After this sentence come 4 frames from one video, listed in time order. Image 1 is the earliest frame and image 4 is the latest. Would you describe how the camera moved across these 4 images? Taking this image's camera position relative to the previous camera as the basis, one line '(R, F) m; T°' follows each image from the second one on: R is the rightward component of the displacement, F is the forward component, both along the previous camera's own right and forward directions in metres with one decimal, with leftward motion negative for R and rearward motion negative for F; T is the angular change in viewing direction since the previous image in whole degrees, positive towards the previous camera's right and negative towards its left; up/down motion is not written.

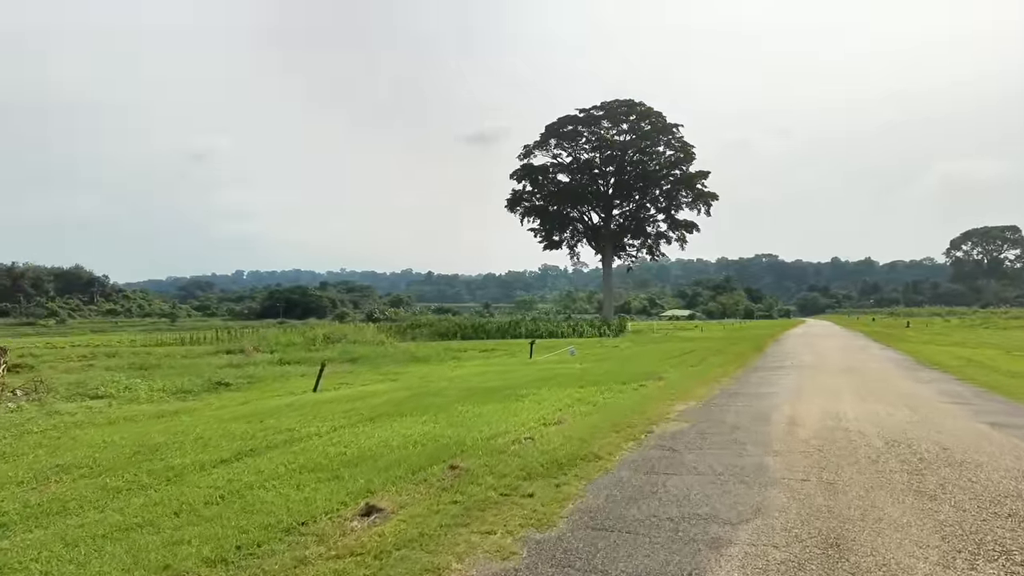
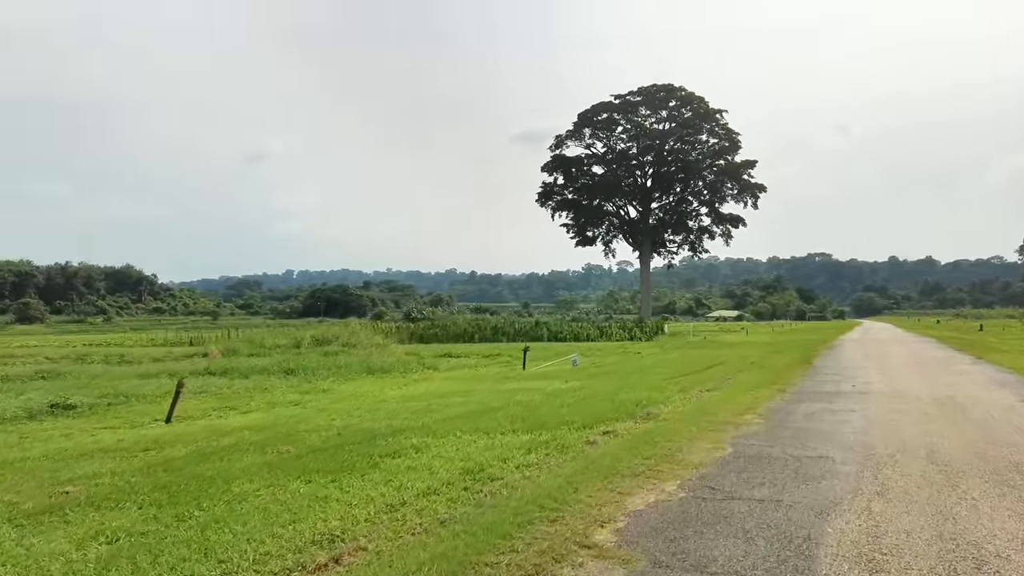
(+2.2, +5.5) m; -4°
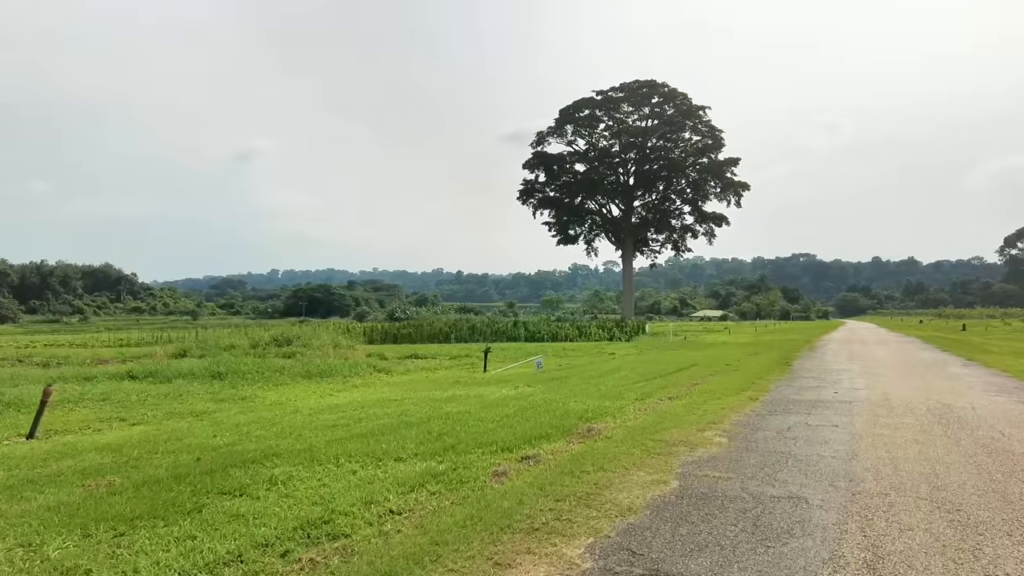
(+1.0, +1.8) m; +1°
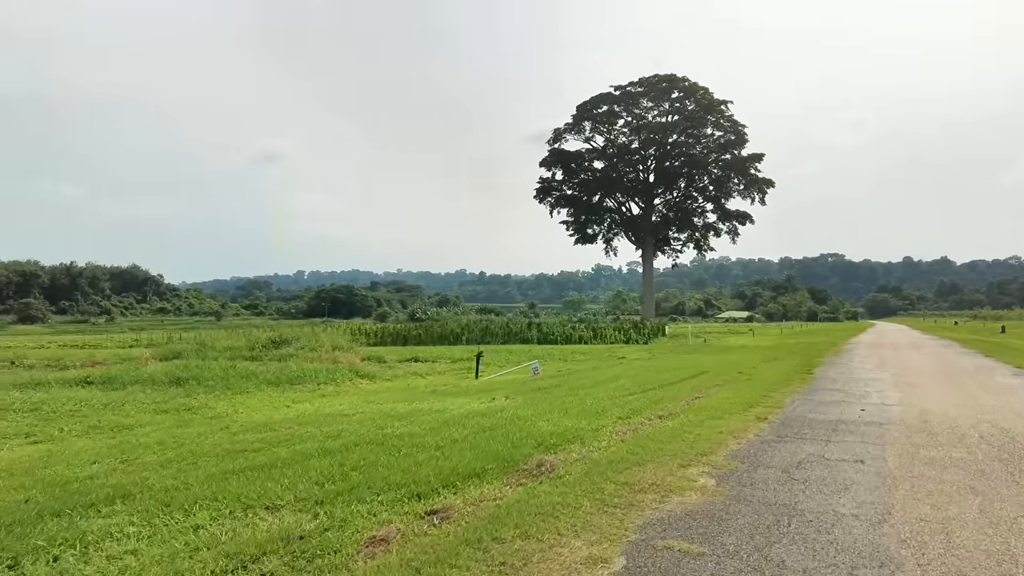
(+0.9, +1.8) m; -2°
